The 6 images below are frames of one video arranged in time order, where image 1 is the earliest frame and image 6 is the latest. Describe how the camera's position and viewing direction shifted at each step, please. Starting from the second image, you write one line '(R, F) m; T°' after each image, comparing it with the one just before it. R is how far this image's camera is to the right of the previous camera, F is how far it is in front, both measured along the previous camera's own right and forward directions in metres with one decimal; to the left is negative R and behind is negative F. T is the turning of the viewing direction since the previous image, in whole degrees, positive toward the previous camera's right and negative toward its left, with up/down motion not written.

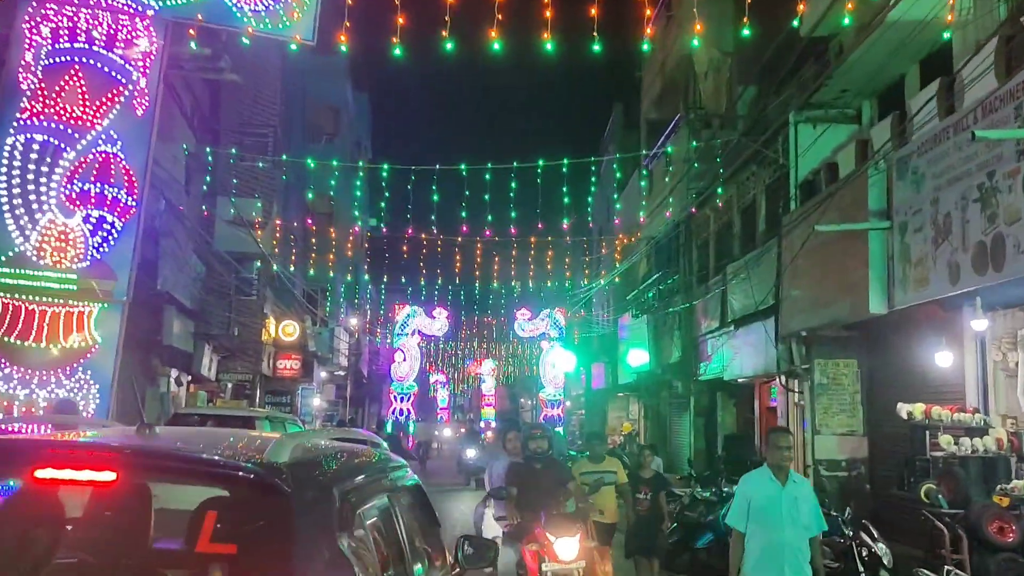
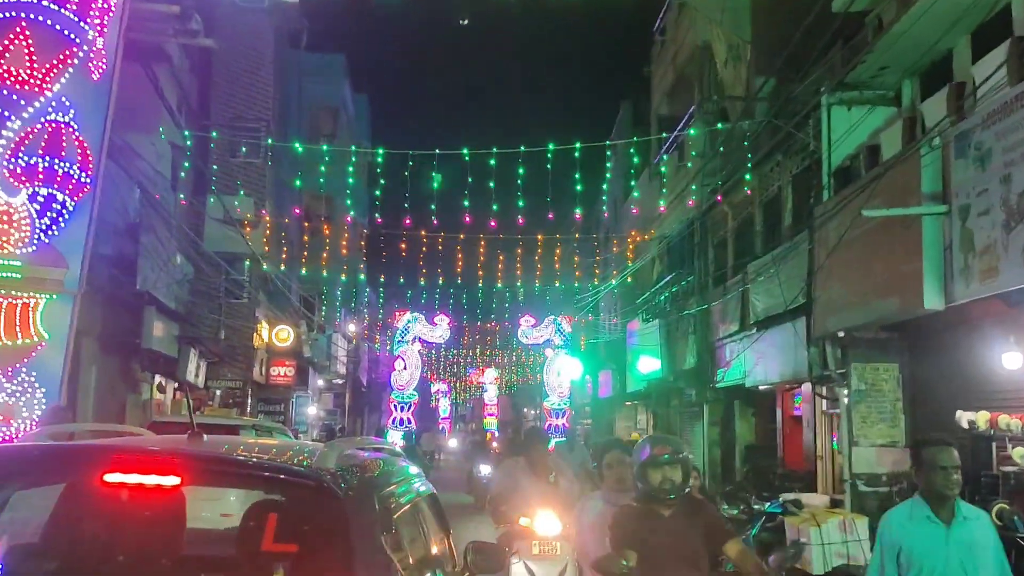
(-0.1, +1.1) m; 0°
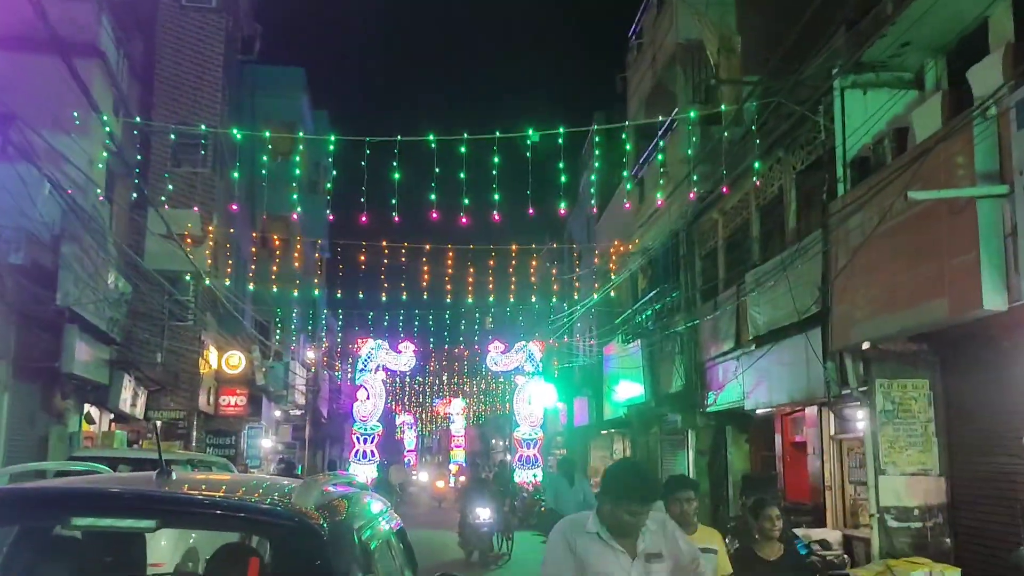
(-0.1, +1.6) m; +2°
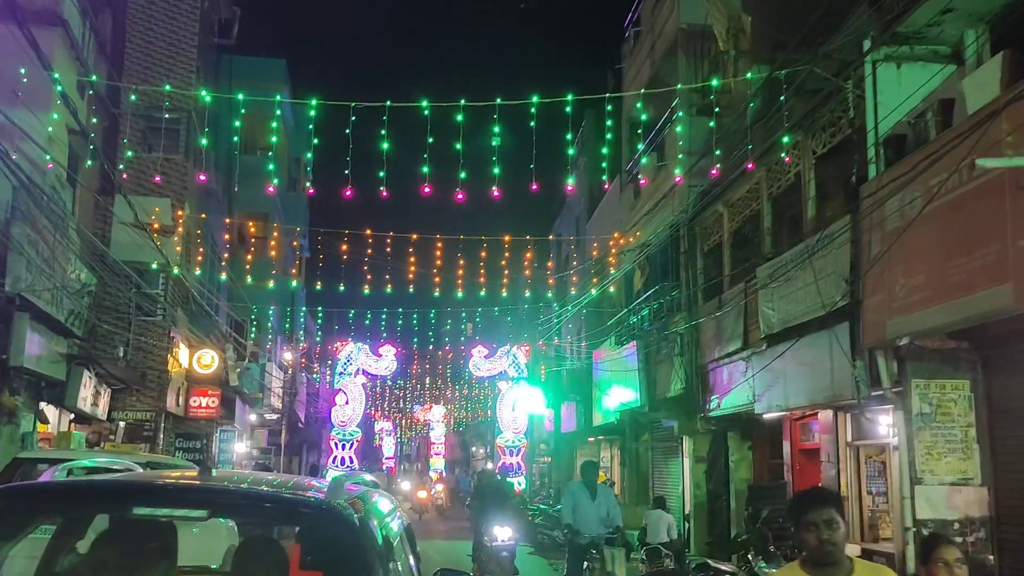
(-0.2, +1.0) m; +1°
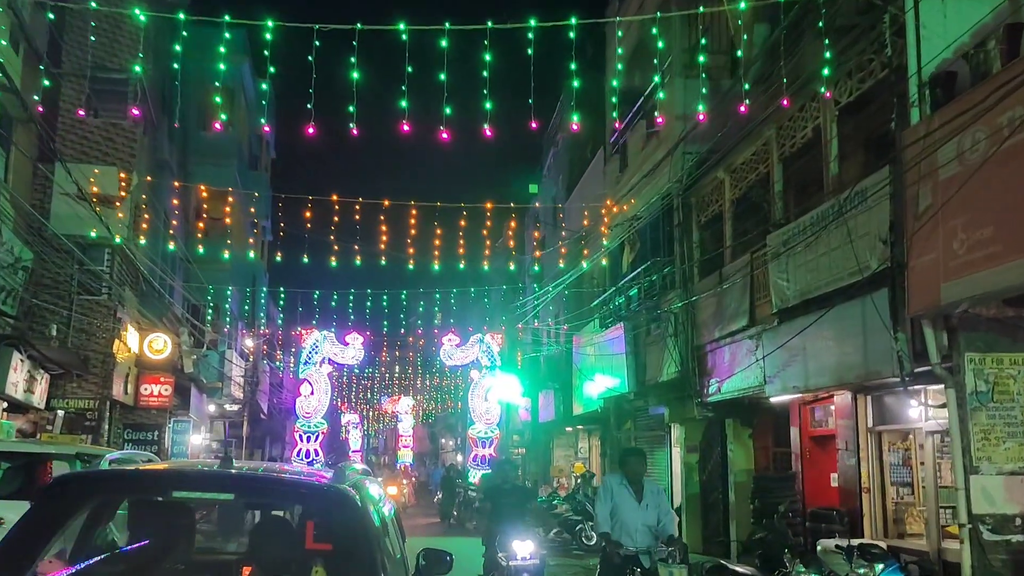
(-0.2, +1.3) m; +2°
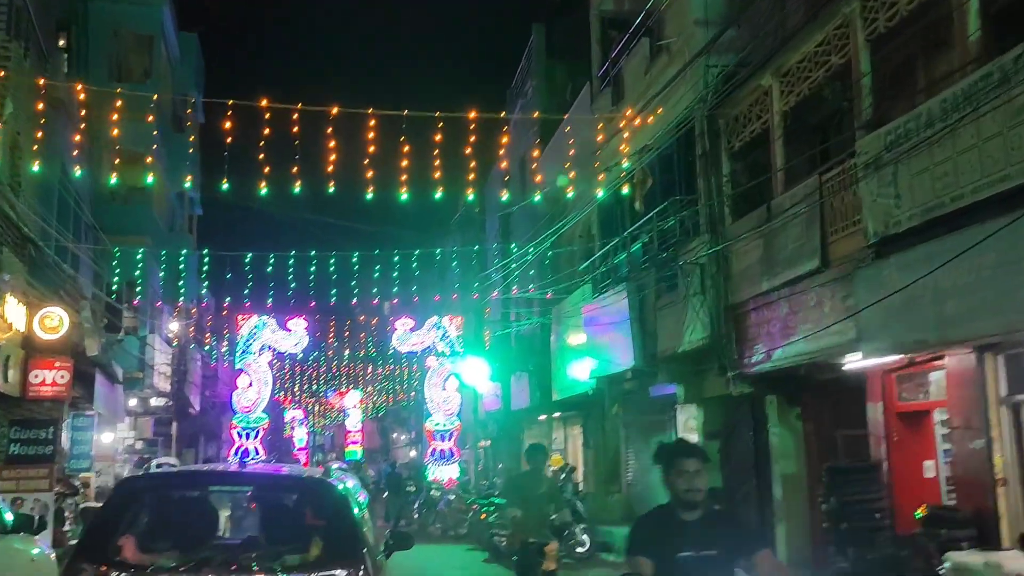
(-0.5, +3.2) m; +3°
